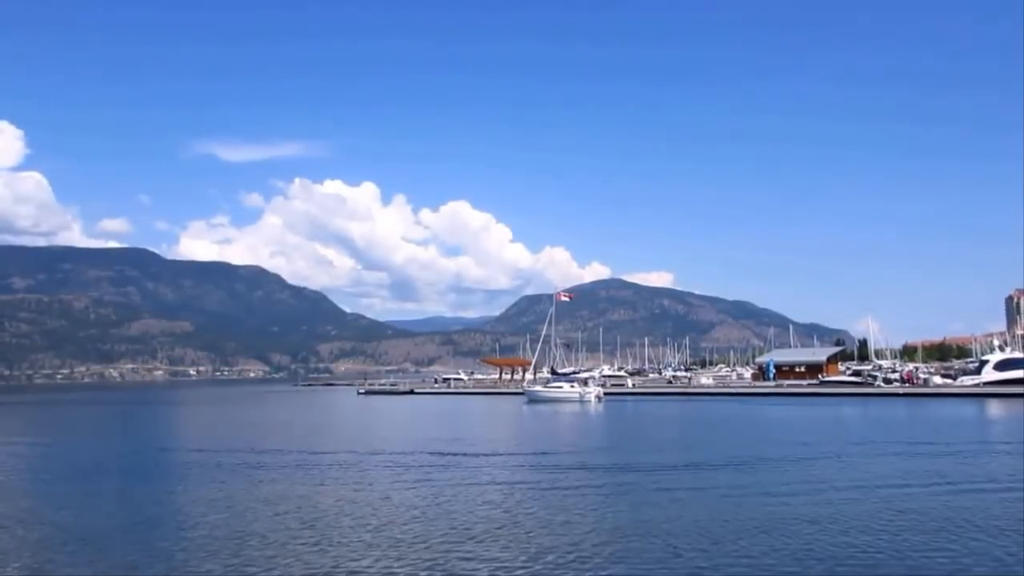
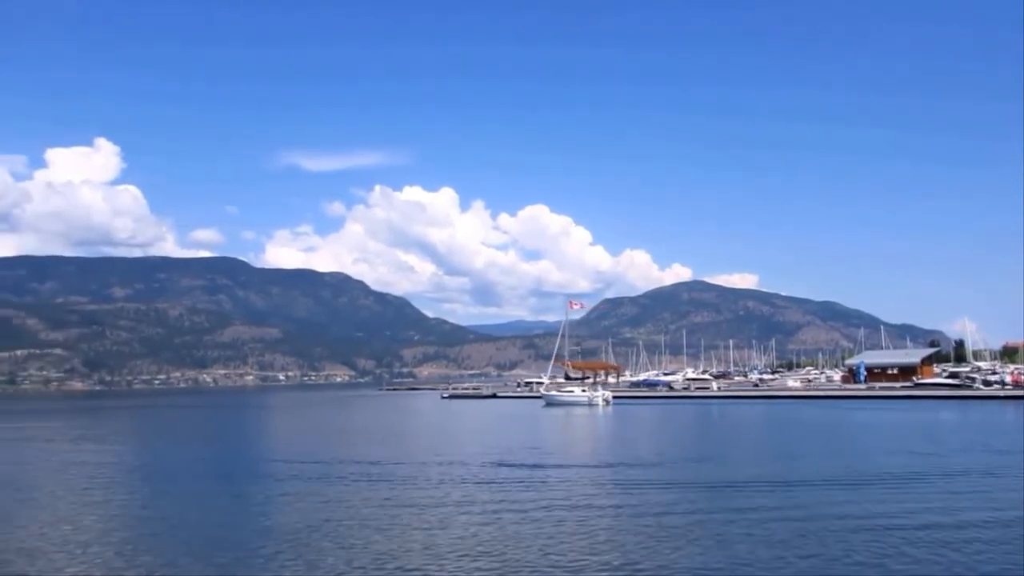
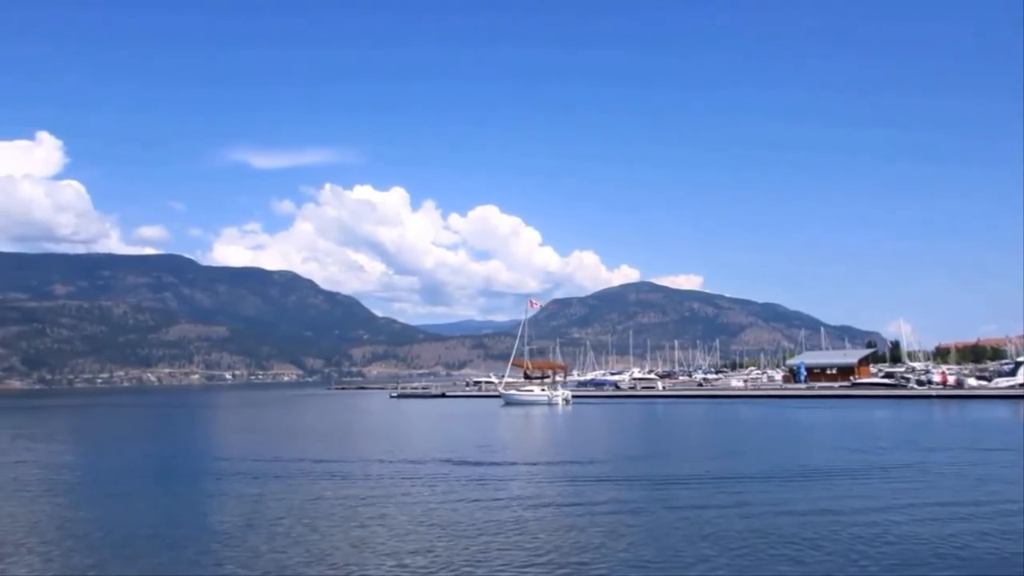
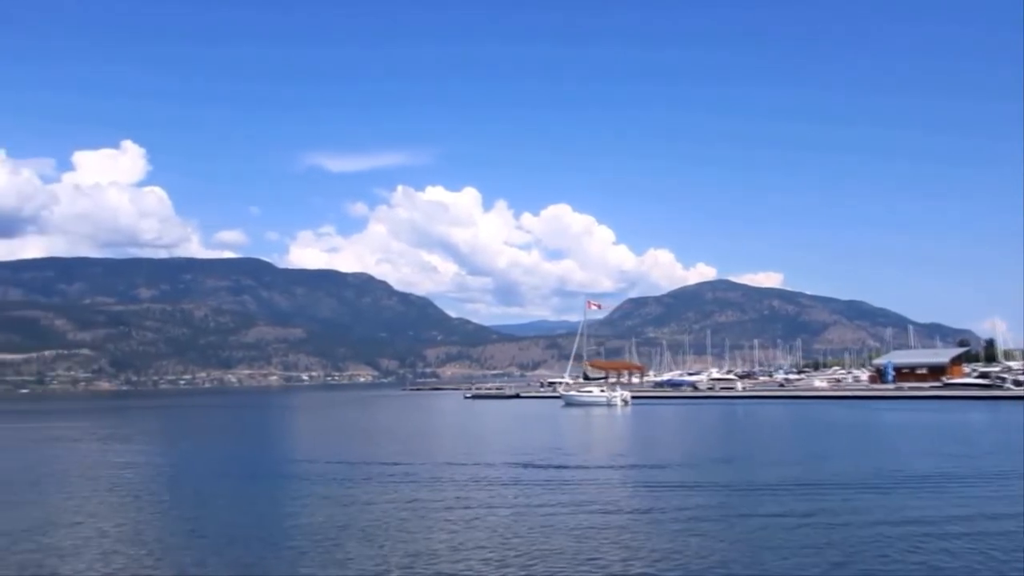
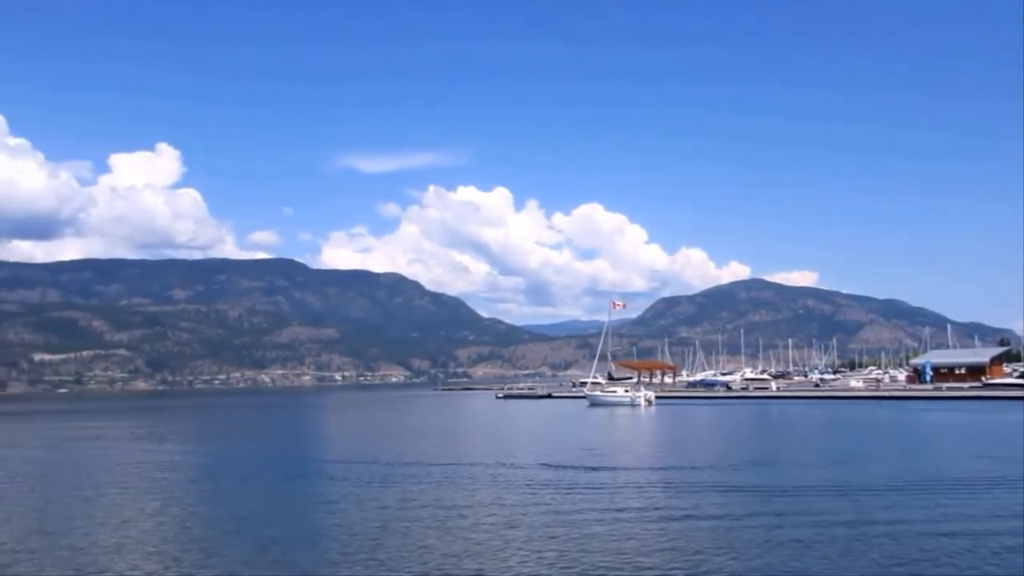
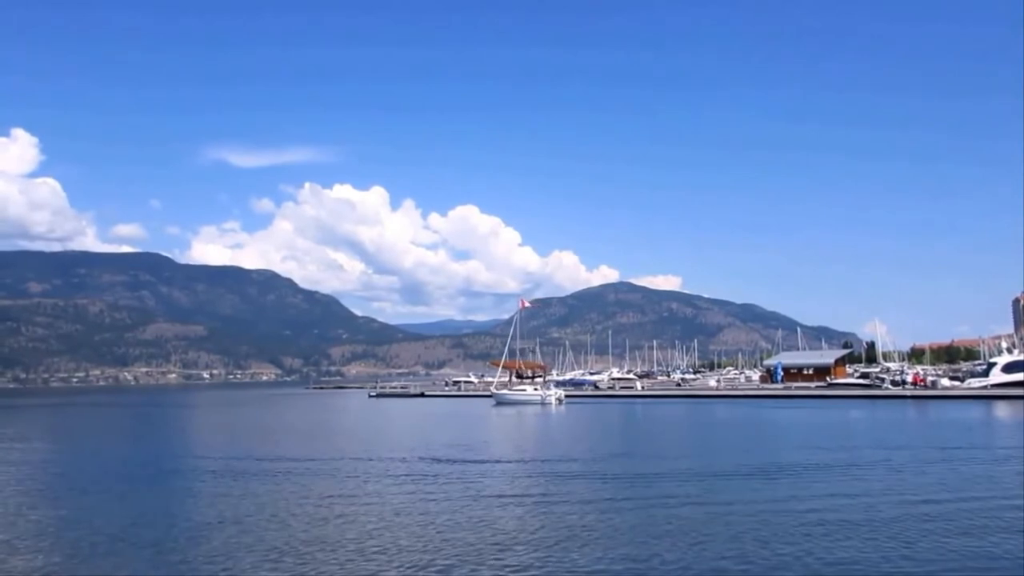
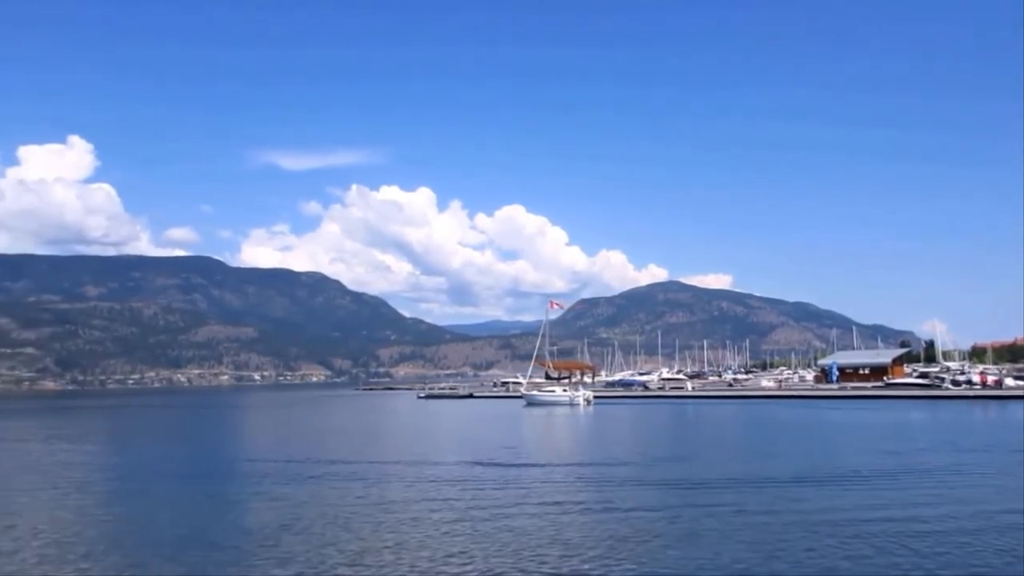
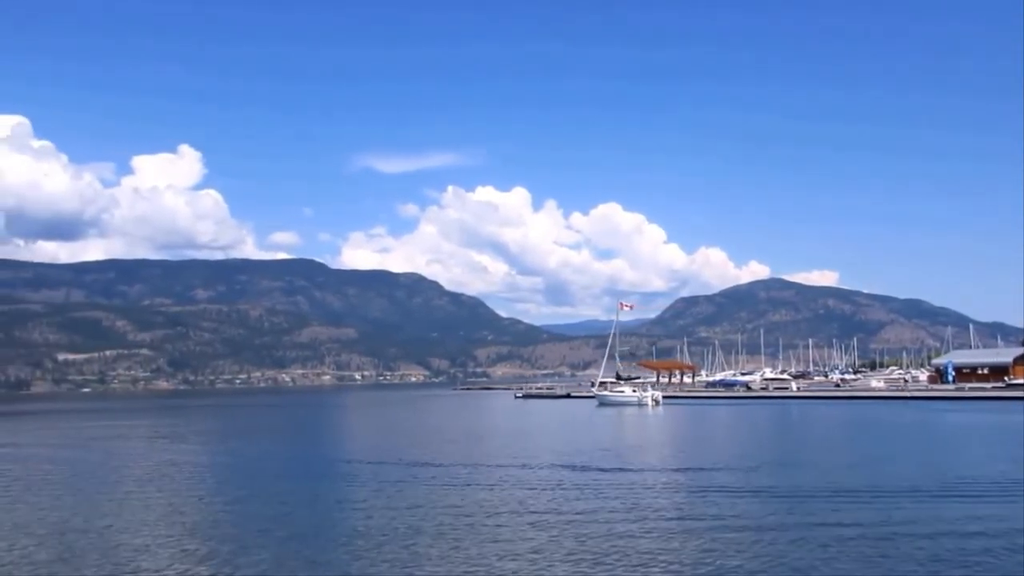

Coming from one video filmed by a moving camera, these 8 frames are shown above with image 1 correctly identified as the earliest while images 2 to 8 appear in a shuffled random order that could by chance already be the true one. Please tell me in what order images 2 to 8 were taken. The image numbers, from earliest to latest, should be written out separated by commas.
6, 3, 7, 2, 4, 5, 8
